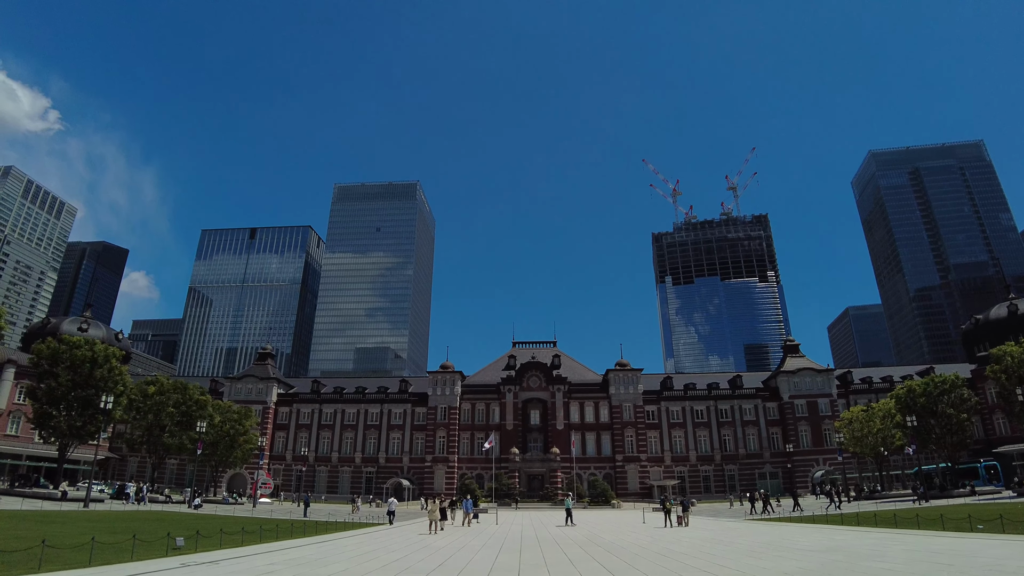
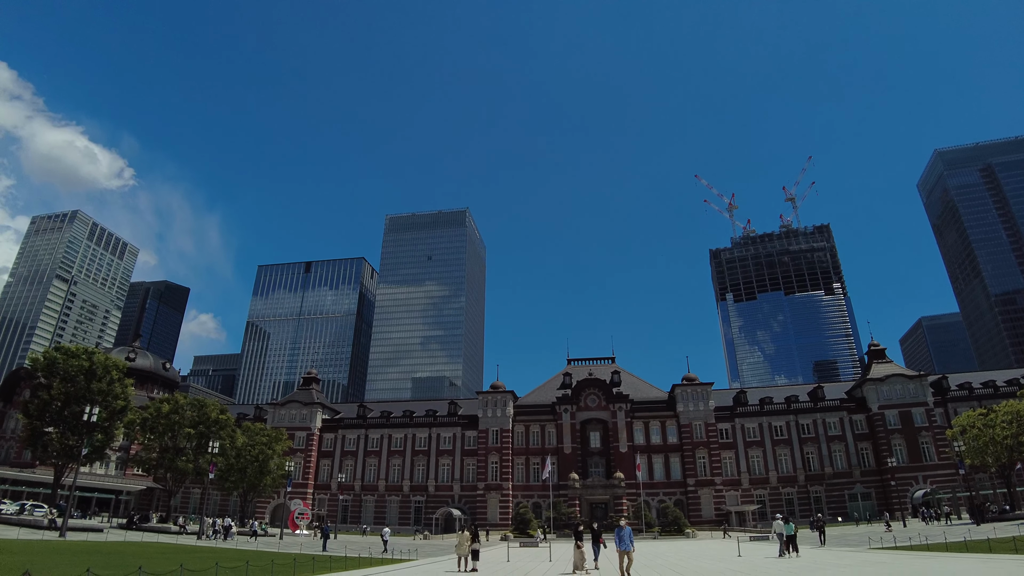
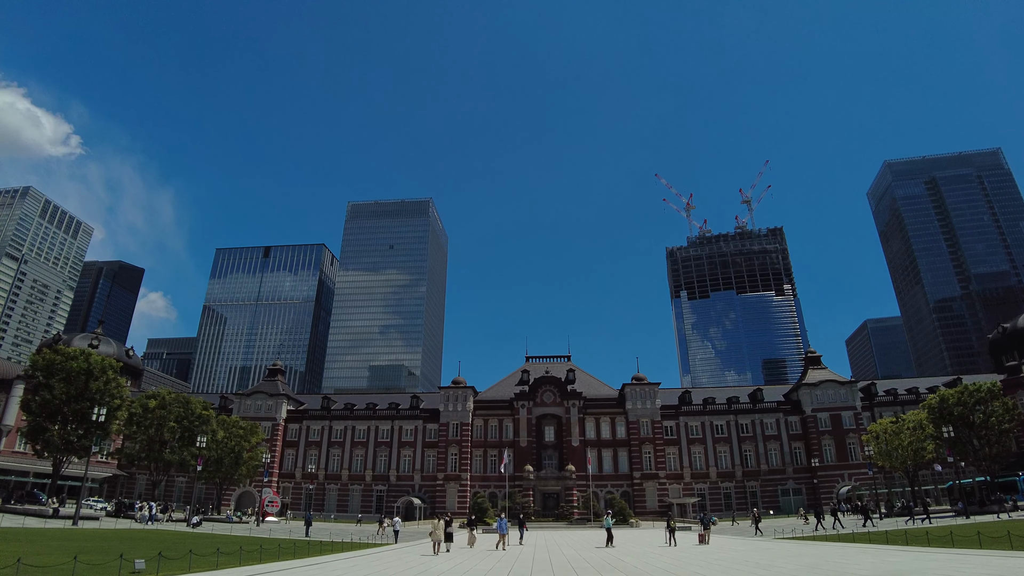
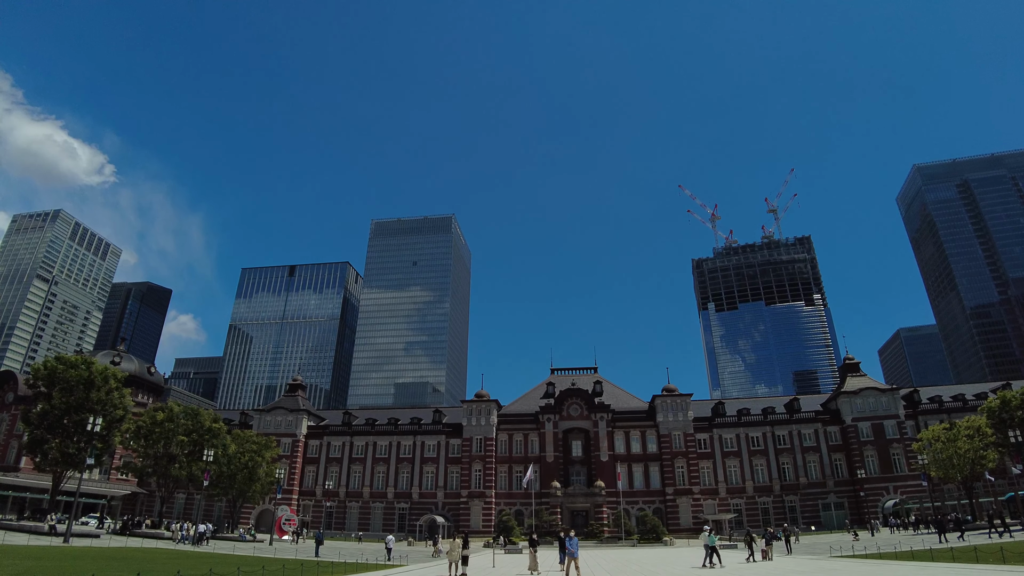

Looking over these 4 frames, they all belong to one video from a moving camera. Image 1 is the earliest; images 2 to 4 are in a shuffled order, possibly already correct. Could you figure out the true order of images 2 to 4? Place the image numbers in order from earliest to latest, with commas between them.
3, 4, 2
